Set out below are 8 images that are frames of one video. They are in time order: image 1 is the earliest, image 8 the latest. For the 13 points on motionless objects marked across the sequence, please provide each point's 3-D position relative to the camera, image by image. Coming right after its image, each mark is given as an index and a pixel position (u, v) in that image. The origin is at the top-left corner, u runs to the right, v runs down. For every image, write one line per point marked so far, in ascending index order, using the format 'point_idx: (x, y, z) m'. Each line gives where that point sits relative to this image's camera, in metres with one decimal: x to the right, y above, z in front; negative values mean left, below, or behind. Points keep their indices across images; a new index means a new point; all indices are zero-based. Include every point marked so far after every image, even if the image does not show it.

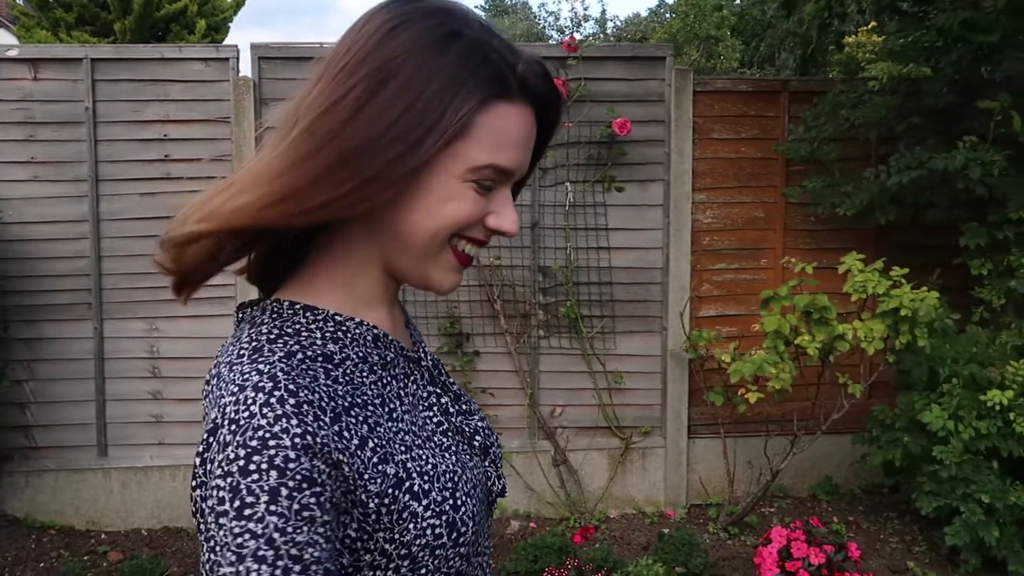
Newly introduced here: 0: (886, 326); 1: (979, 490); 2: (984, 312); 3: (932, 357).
0: (+1.4, -0.1, +3.6) m
1: (+1.8, -0.8, +3.6) m
2: (+2.0, -0.1, +4.0) m
3: (+1.7, -0.3, +3.8) m
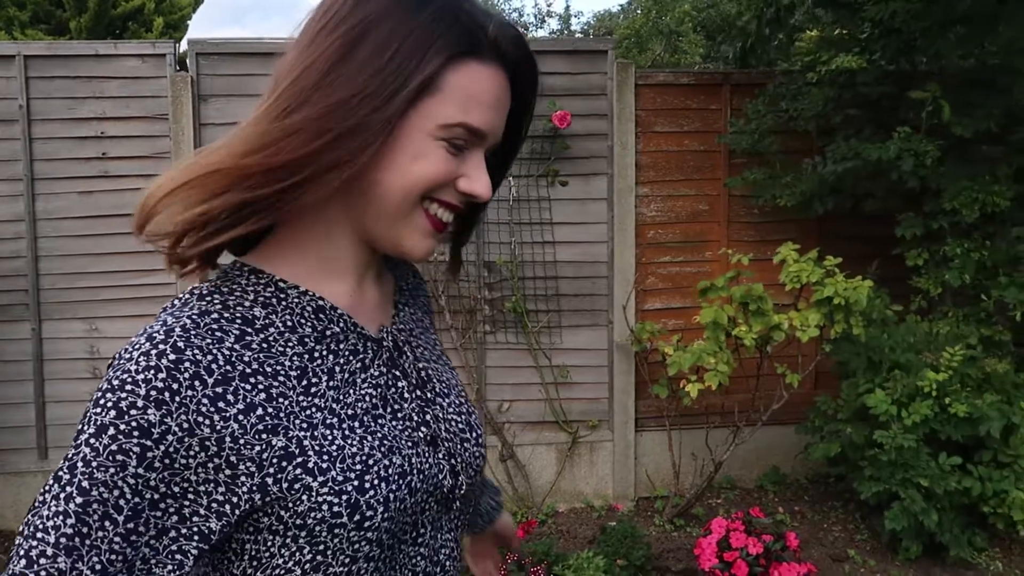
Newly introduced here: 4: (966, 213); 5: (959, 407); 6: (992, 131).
0: (+1.2, -0.1, +3.6) m
1: (+1.6, -0.7, +3.6) m
2: (+1.8, -0.1, +4.0) m
3: (+1.5, -0.2, +3.8) m
4: (+1.8, +0.3, +3.8) m
5: (+1.7, -0.4, +3.6) m
6: (+1.9, +0.6, +3.9) m
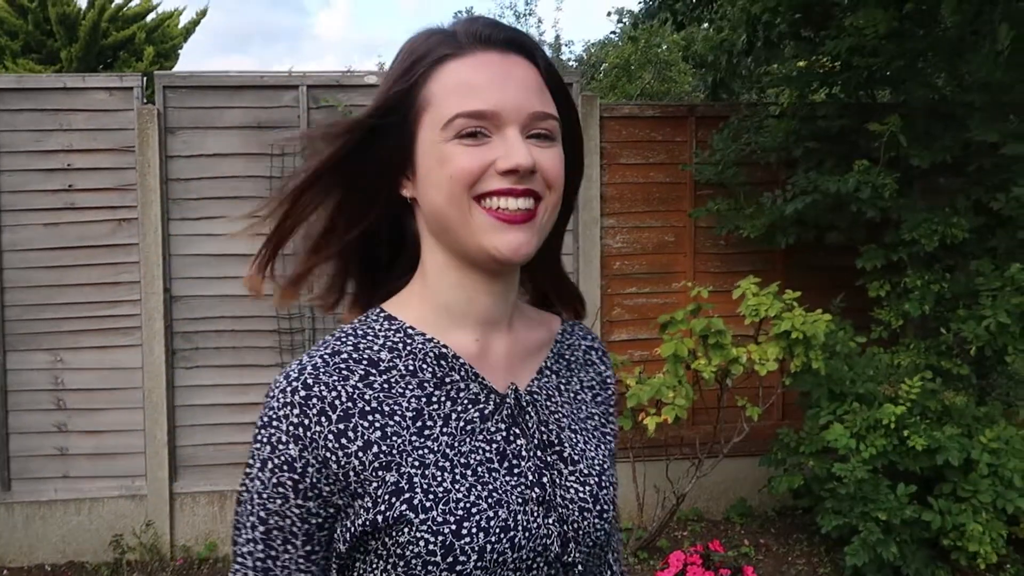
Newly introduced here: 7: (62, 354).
0: (+1.0, -0.2, +3.6) m
1: (+1.4, -0.8, +3.6) m
2: (+1.6, -0.2, +4.1) m
3: (+1.3, -0.4, +3.8) m
4: (+1.7, +0.2, +3.8) m
5: (+1.5, -0.6, +3.6) m
6: (+1.8, +0.5, +3.9) m
7: (-2.0, -0.3, +4.3) m
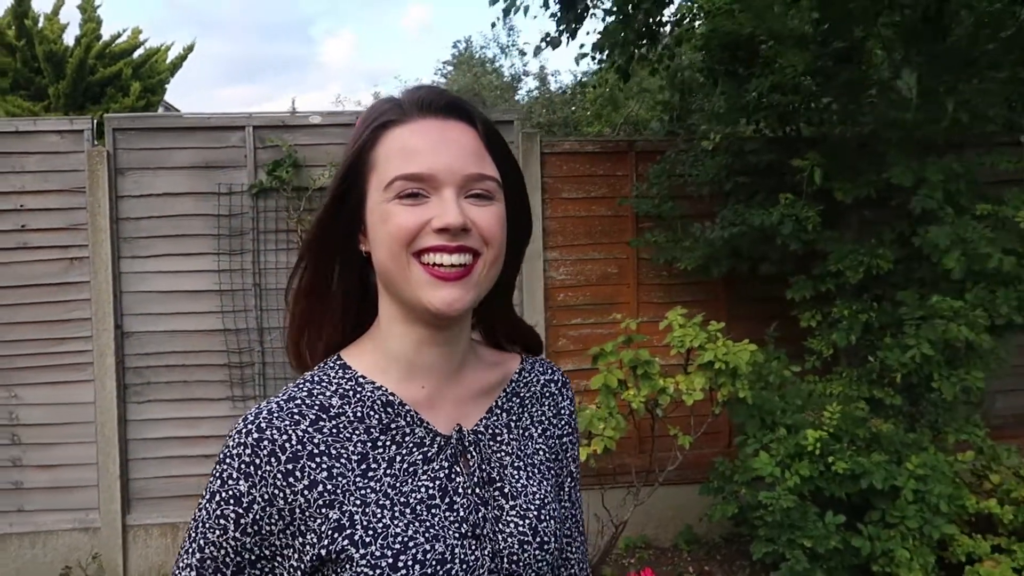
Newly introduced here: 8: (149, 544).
0: (+0.8, -0.4, +3.7) m
1: (+1.1, -1.0, +3.7) m
2: (+1.3, -0.3, +4.1) m
3: (+1.0, -0.5, +3.9) m
4: (+1.4, +0.1, +3.9) m
5: (+1.3, -0.7, +3.7) m
6: (+1.5, +0.4, +4.0) m
7: (-2.3, -0.5, +4.4) m
8: (-1.7, -1.2, +4.4) m
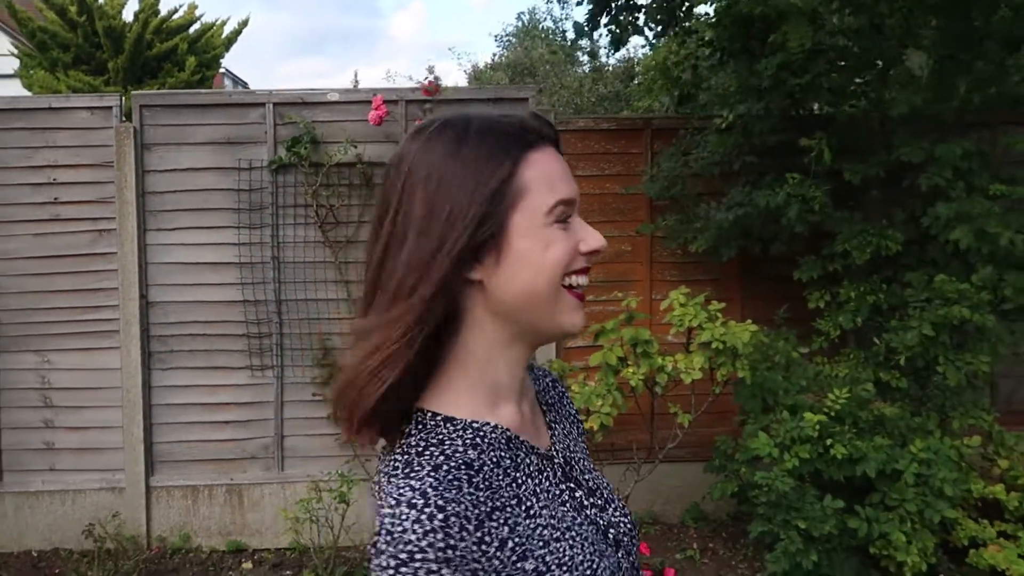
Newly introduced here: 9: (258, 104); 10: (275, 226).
0: (+0.8, -0.3, +3.7) m
1: (+1.1, -0.9, +3.7) m
2: (+1.3, -0.2, +4.1) m
3: (+1.0, -0.4, +3.9) m
4: (+1.4, +0.1, +3.9) m
5: (+1.3, -0.6, +3.7) m
6: (+1.5, +0.5, +3.9) m
7: (-2.3, -0.3, +4.6) m
8: (-1.7, -1.1, +4.6) m
9: (-1.2, +0.9, +4.6) m
10: (-1.1, +0.3, +4.6) m
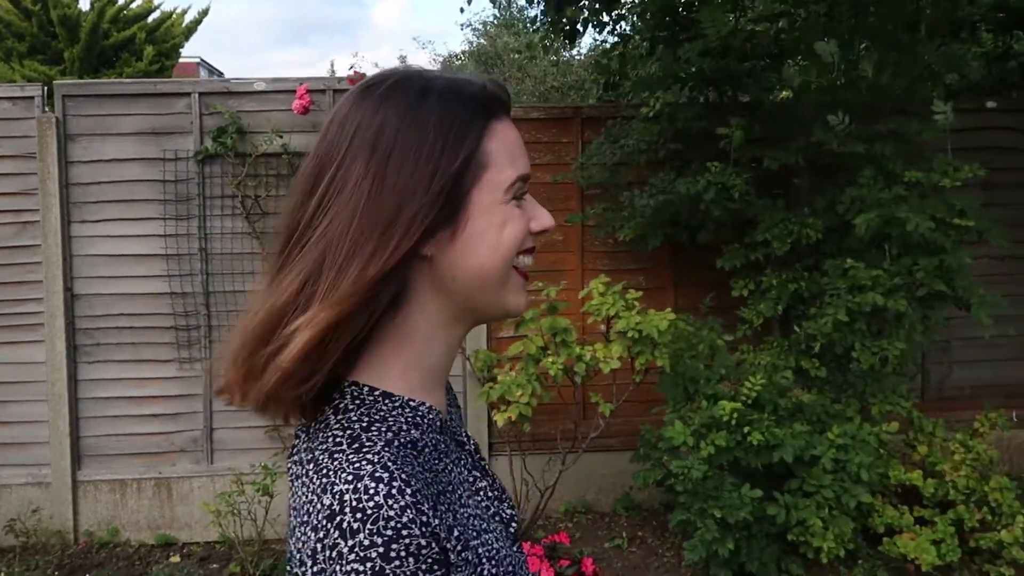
0: (+0.4, -0.2, +3.7) m
1: (+0.8, -0.8, +3.7) m
2: (+1.0, -0.2, +4.1) m
3: (+0.7, -0.4, +3.9) m
4: (+1.1, +0.2, +3.9) m
5: (+0.9, -0.6, +3.7) m
6: (+1.2, +0.5, +3.9) m
7: (-2.6, -0.3, +4.6) m
8: (-2.0, -1.0, +4.6) m
9: (-1.6, +0.9, +4.5) m
10: (-1.5, +0.3, +4.5) m
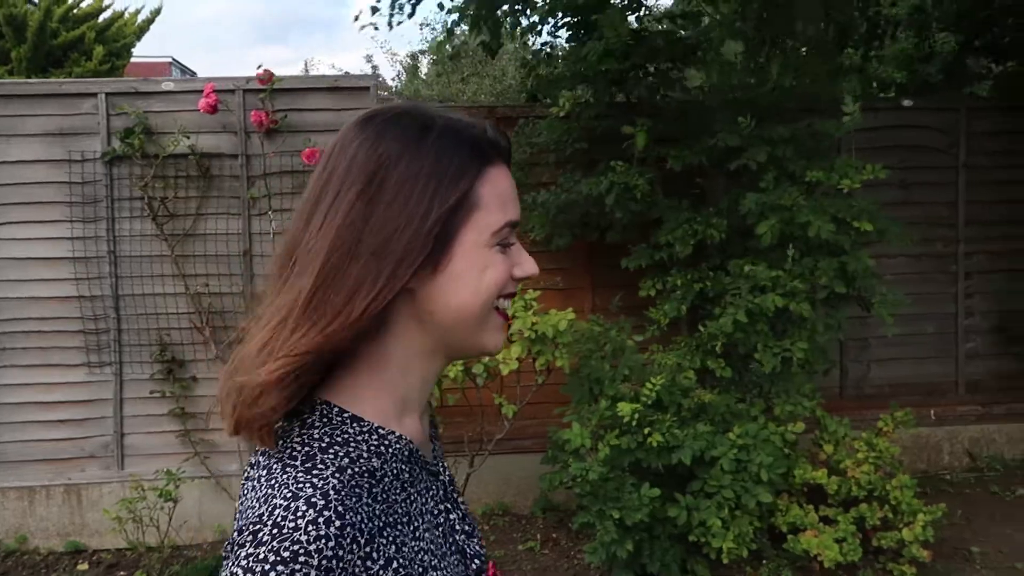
0: (+0.1, -0.2, +3.7) m
1: (+0.4, -0.8, +3.7) m
2: (+0.6, -0.2, +4.1) m
3: (+0.3, -0.4, +3.9) m
4: (+0.7, +0.2, +3.9) m
5: (+0.5, -0.6, +3.7) m
6: (+0.8, +0.5, +3.9) m
7: (-3.0, -0.3, +4.5) m
8: (-2.4, -1.0, +4.5) m
9: (-2.0, +0.9, +4.4) m
10: (-1.9, +0.3, +4.5) m
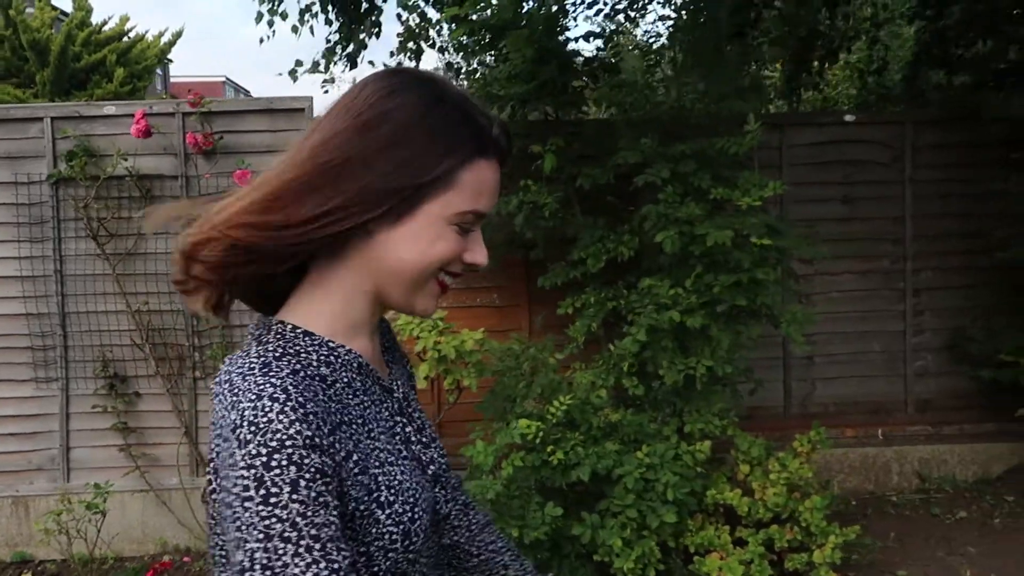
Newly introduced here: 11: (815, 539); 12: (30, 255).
0: (-0.3, -0.3, +3.7) m
1: (0.0, -0.9, +3.7) m
2: (+0.3, -0.3, +4.1) m
3: (0.0, -0.4, +3.9) m
4: (+0.3, +0.1, +3.9) m
5: (+0.2, -0.6, +3.7) m
6: (+0.4, +0.4, +3.9) m
7: (-3.3, -0.4, +4.7) m
8: (-2.7, -1.1, +4.6) m
9: (-2.3, +0.8, +4.6) m
10: (-2.2, +0.2, +4.6) m
11: (+1.2, -1.0, +3.7) m
12: (-2.3, +0.2, +4.6) m
